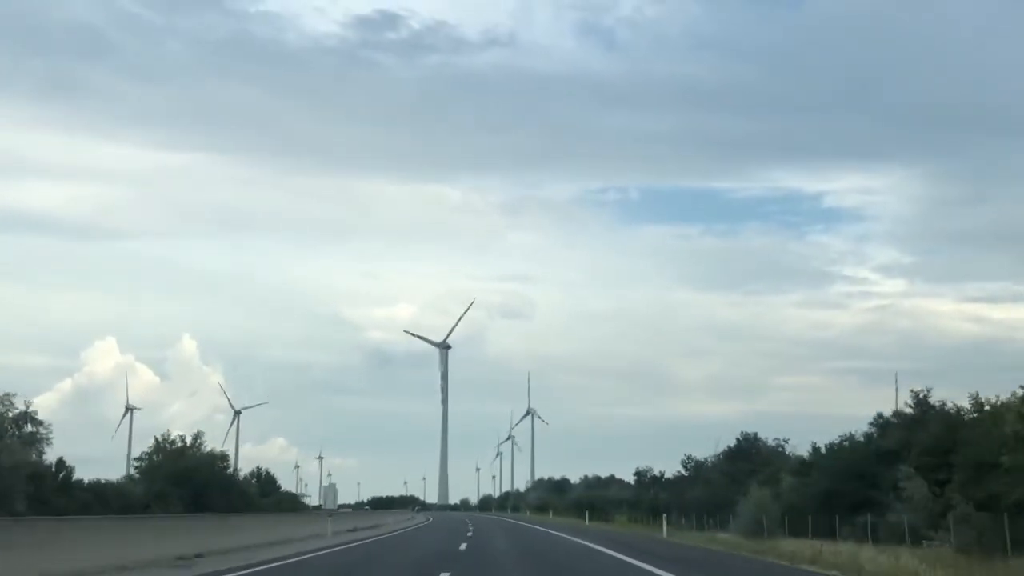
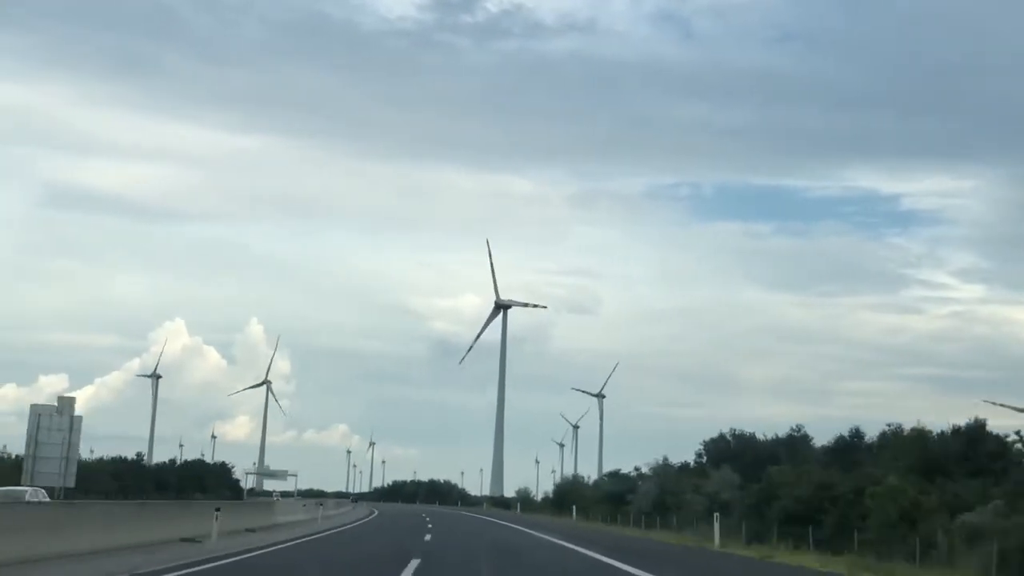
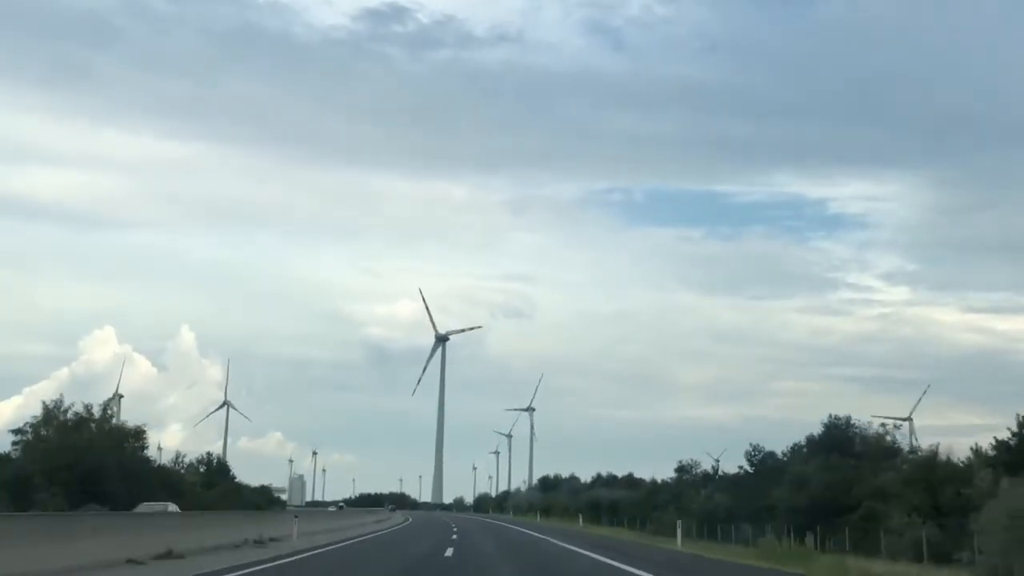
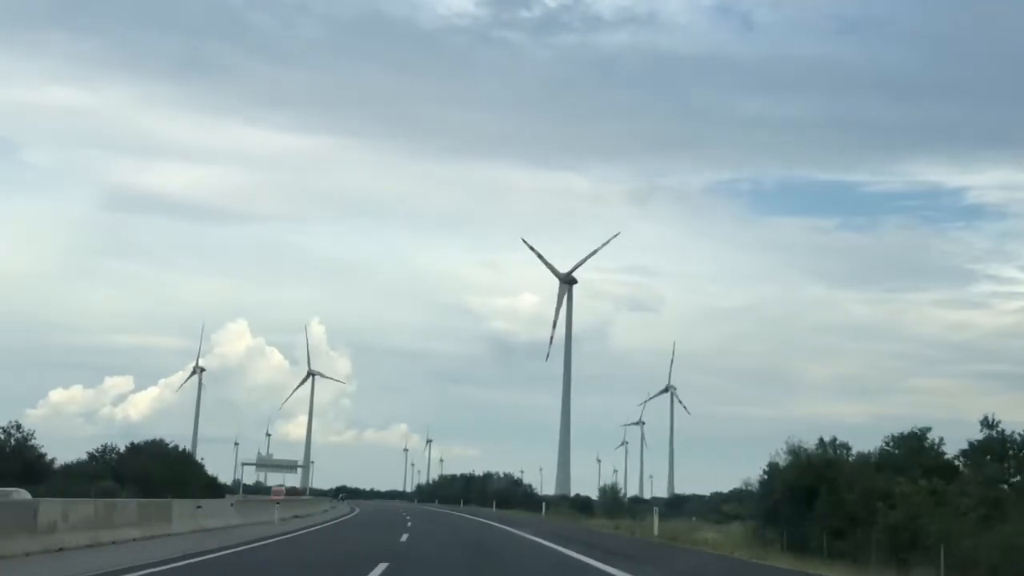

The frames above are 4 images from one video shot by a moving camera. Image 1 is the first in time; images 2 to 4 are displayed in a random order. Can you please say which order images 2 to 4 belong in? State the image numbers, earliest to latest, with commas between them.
3, 2, 4
